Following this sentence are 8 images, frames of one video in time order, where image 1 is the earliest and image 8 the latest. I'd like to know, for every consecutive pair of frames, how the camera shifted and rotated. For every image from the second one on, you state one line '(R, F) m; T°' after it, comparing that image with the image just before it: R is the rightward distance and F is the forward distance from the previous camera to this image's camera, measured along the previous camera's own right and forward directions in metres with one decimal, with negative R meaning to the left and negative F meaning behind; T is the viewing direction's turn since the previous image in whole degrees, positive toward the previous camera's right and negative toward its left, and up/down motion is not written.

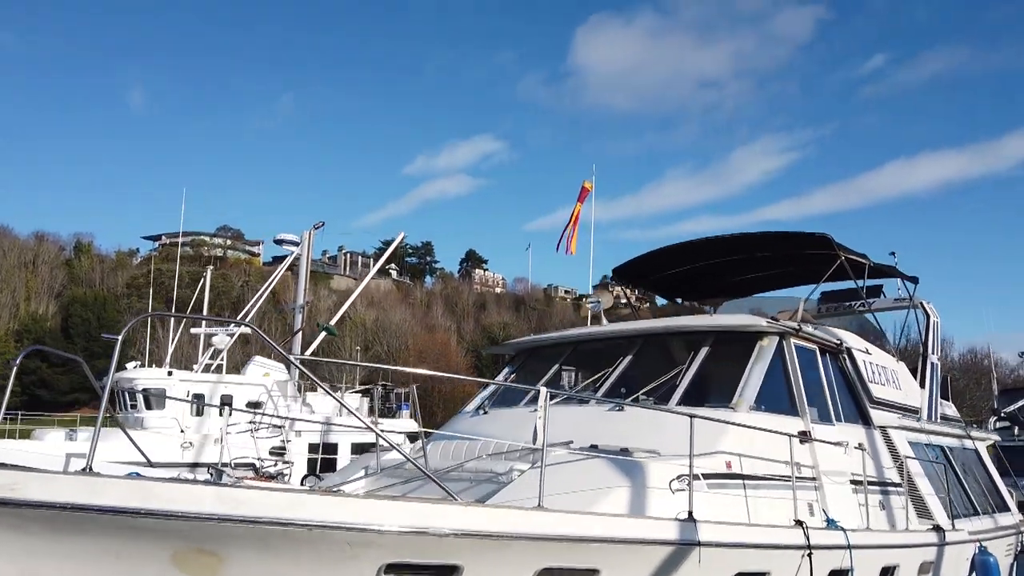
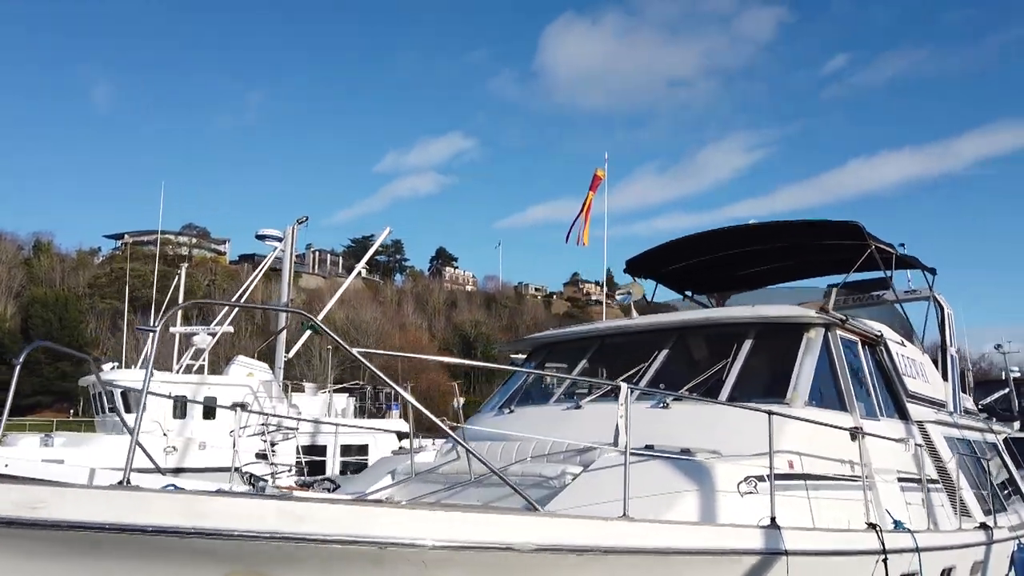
(-0.5, +0.4) m; +2°
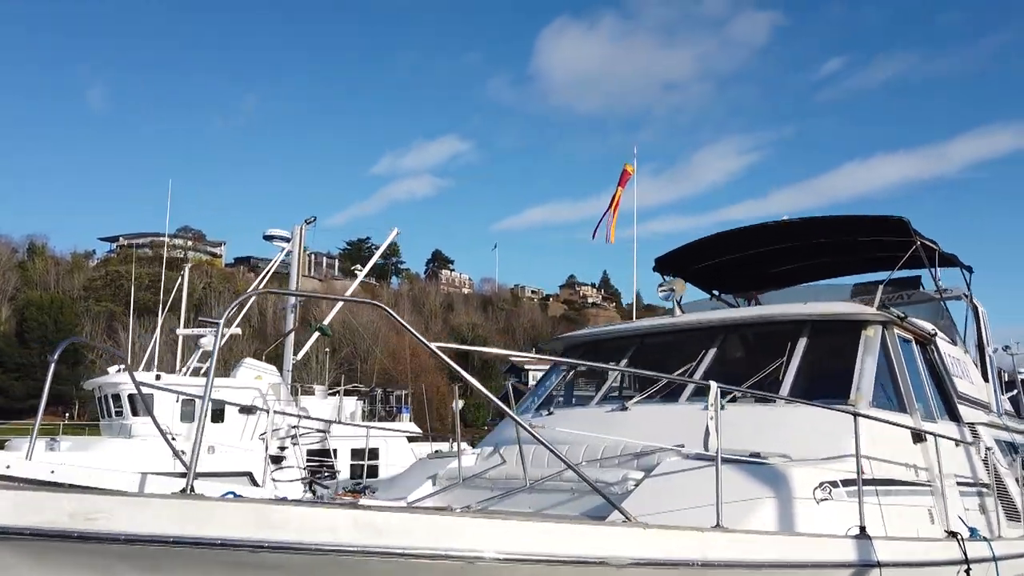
(-0.3, +0.3) m; 0°
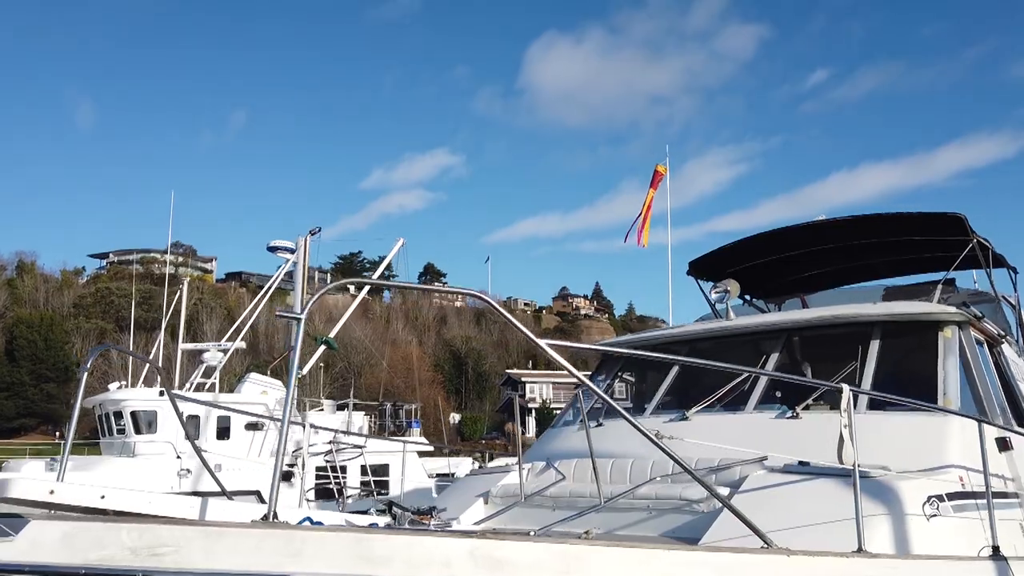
(-0.4, +0.4) m; +1°
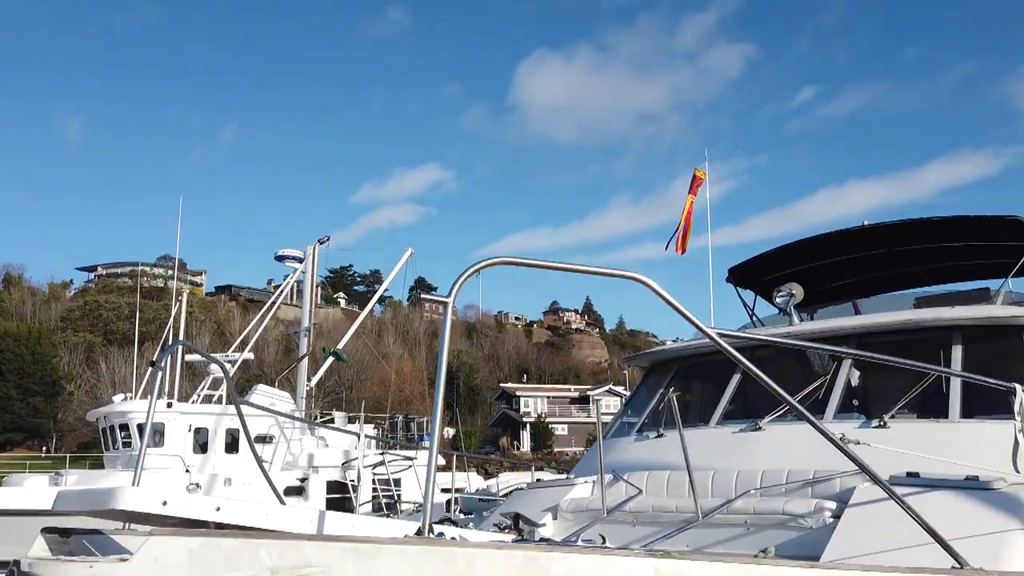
(-0.5, +0.3) m; +1°
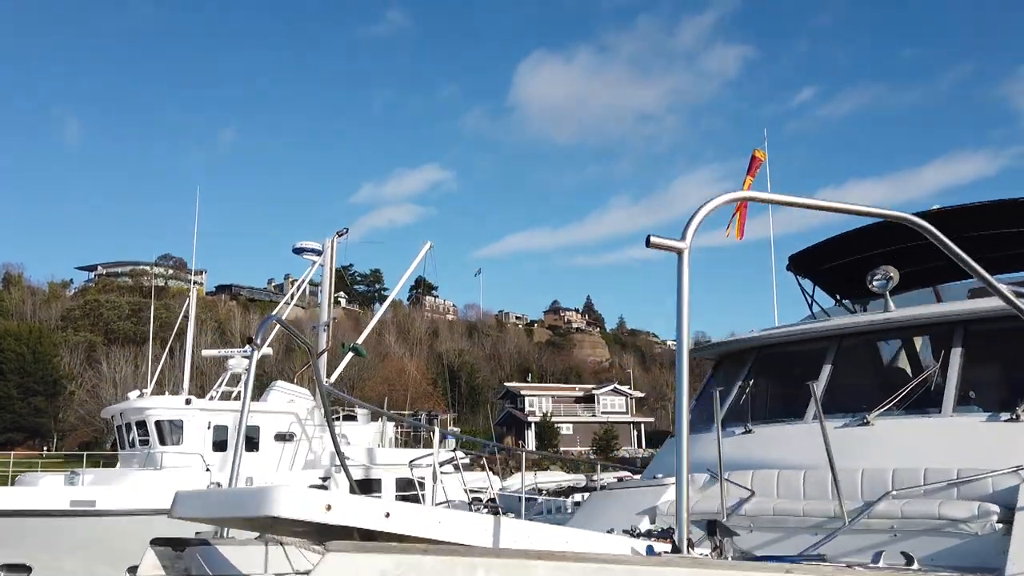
(-0.5, +0.5) m; 0°
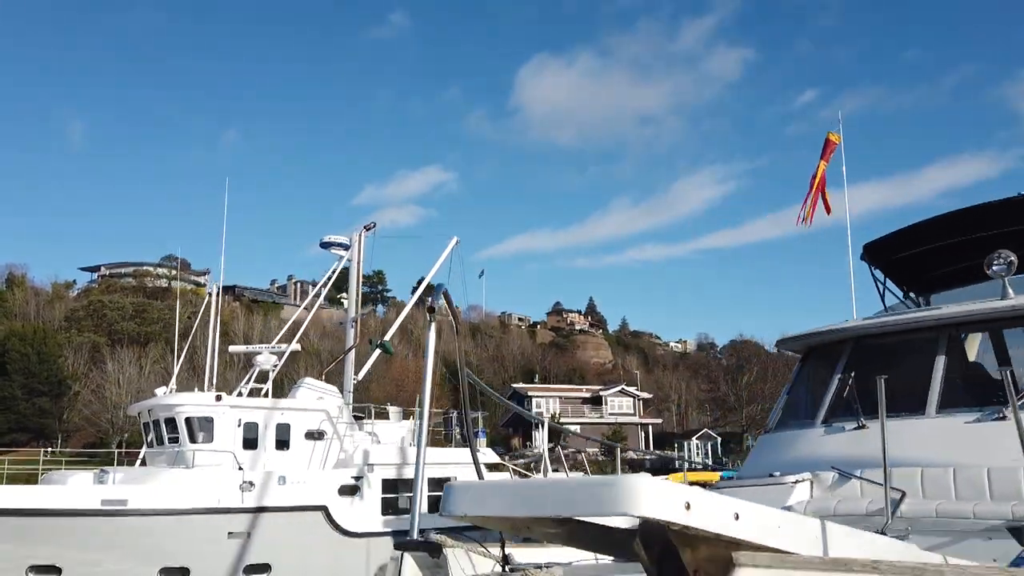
(-0.6, +0.3) m; 0°
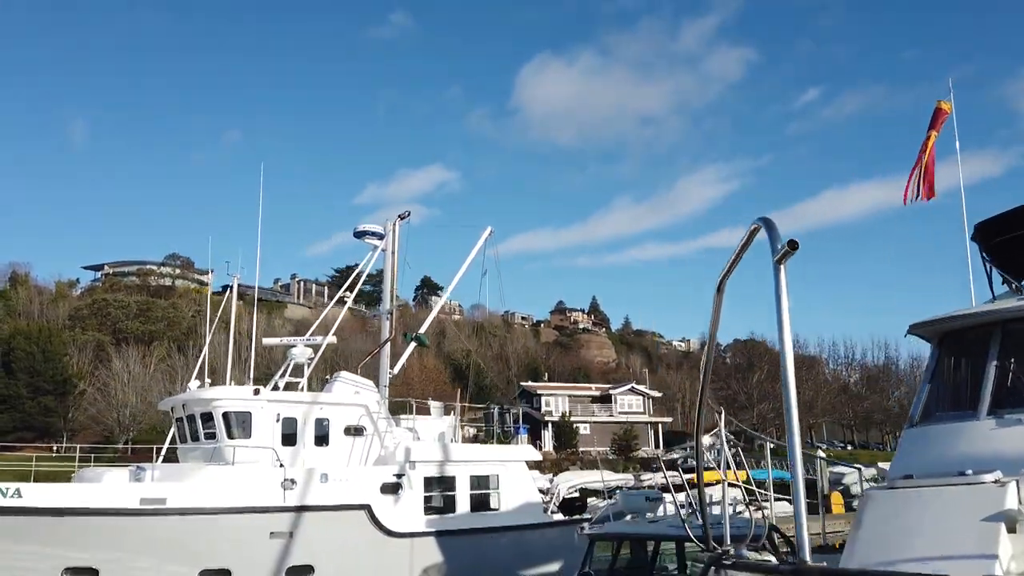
(-0.7, +0.5) m; 0°
